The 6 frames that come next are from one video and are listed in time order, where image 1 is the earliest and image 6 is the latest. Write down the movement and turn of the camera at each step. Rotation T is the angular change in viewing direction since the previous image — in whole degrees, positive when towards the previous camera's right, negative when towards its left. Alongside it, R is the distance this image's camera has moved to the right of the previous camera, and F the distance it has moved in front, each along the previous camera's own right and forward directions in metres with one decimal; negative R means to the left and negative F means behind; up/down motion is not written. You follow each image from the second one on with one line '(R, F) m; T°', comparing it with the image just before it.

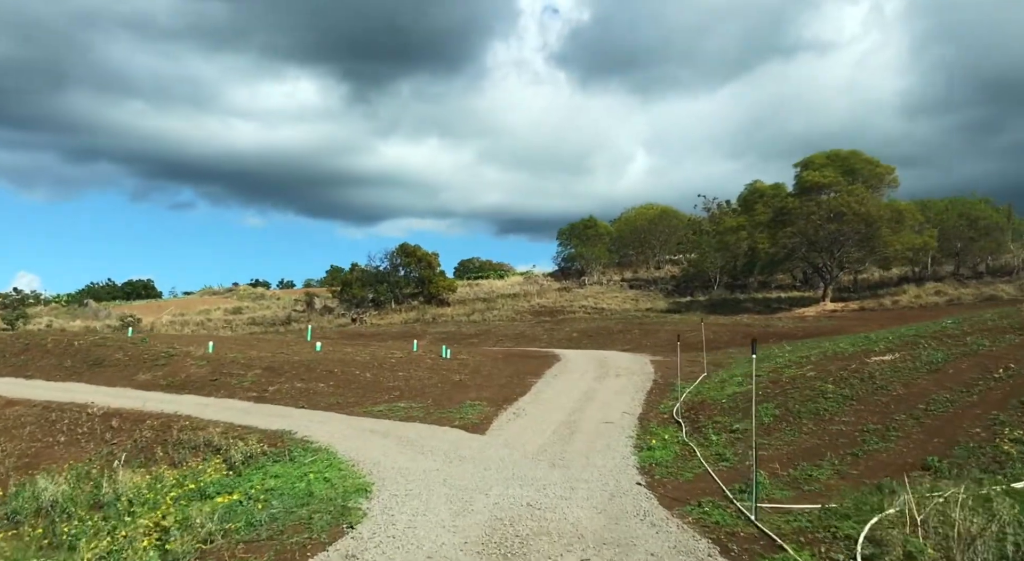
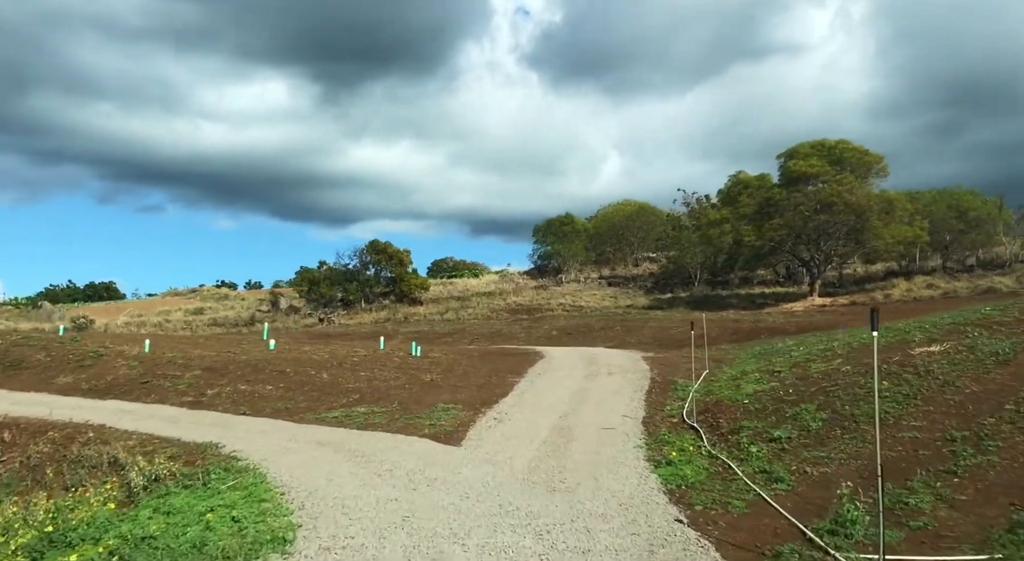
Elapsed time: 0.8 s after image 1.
(-0.1, +2.7) m; +2°
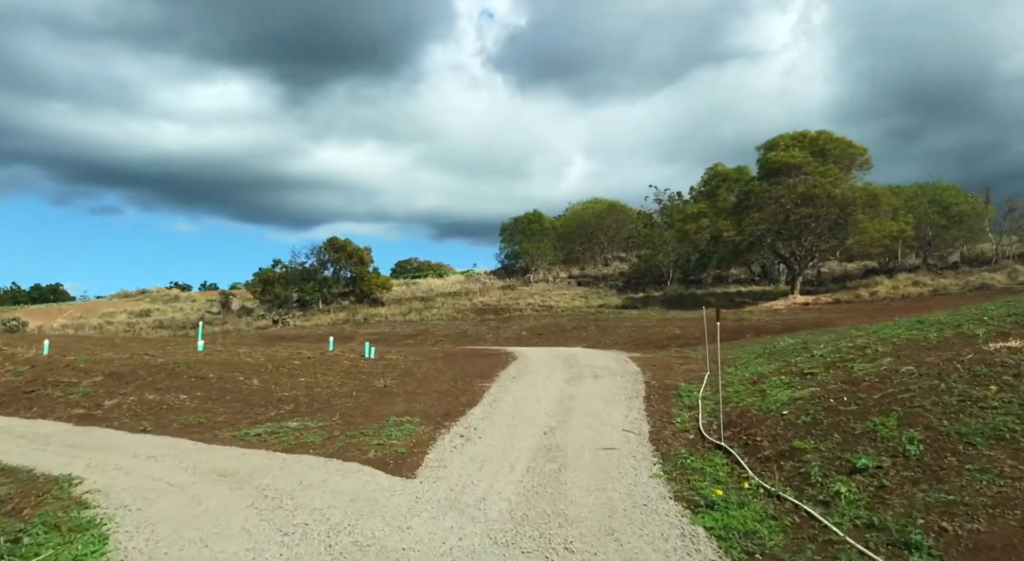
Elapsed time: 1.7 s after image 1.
(-0.1, +3.1) m; +3°
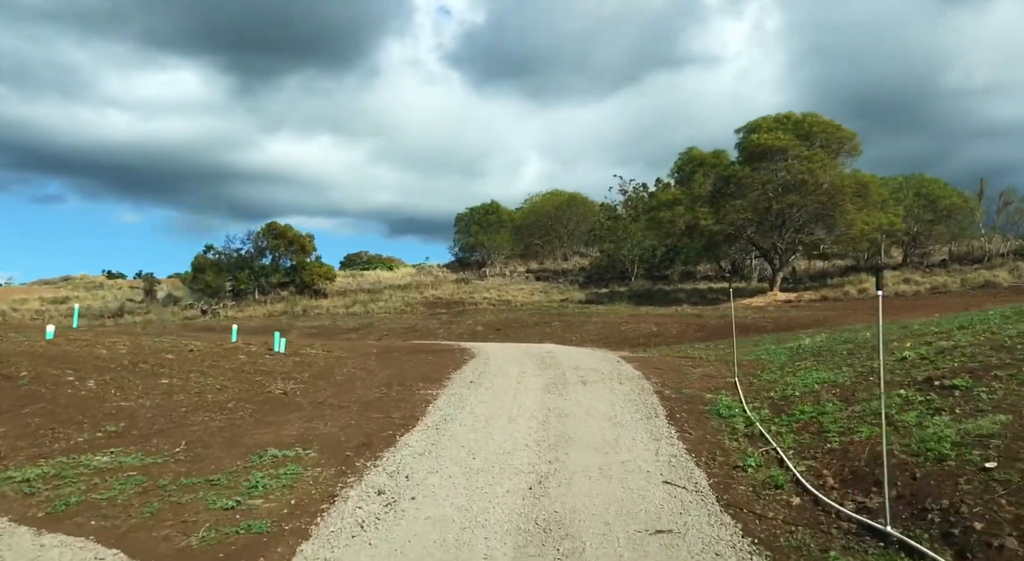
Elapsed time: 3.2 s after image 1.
(-0.1, +4.9) m; +4°
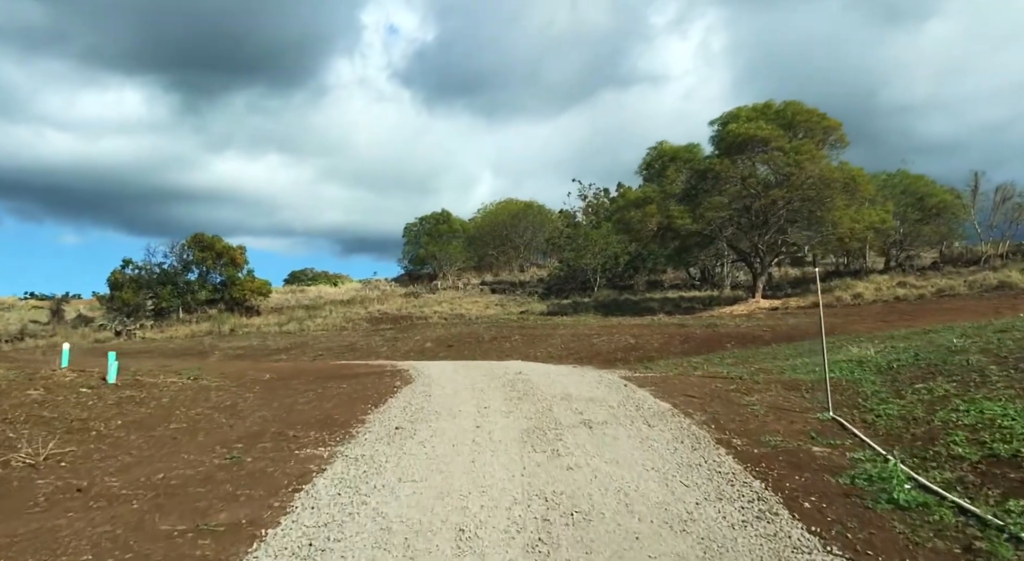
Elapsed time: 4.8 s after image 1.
(0.0, +5.1) m; +4°
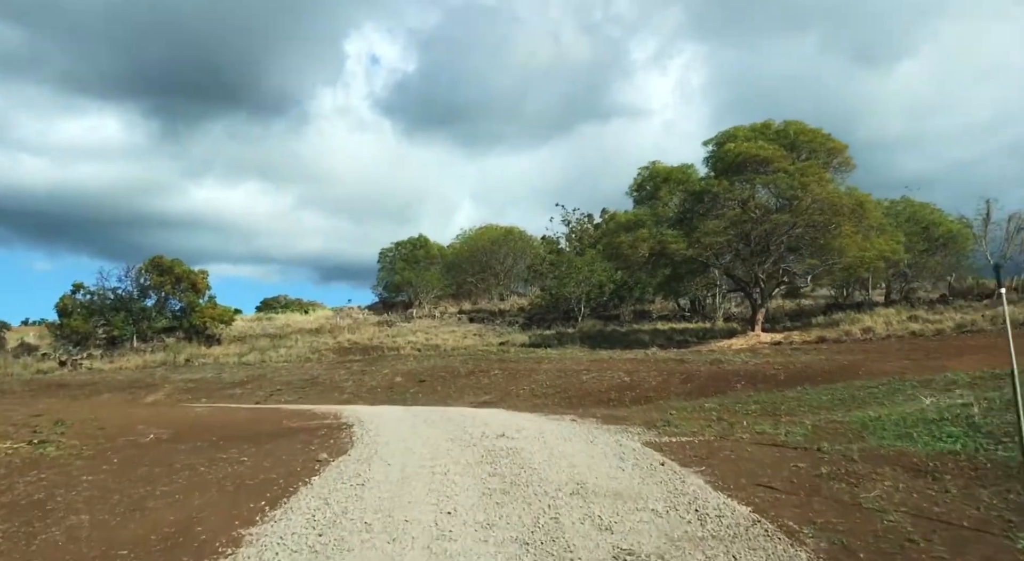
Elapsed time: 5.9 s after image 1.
(0.0, +3.3) m; +2°
